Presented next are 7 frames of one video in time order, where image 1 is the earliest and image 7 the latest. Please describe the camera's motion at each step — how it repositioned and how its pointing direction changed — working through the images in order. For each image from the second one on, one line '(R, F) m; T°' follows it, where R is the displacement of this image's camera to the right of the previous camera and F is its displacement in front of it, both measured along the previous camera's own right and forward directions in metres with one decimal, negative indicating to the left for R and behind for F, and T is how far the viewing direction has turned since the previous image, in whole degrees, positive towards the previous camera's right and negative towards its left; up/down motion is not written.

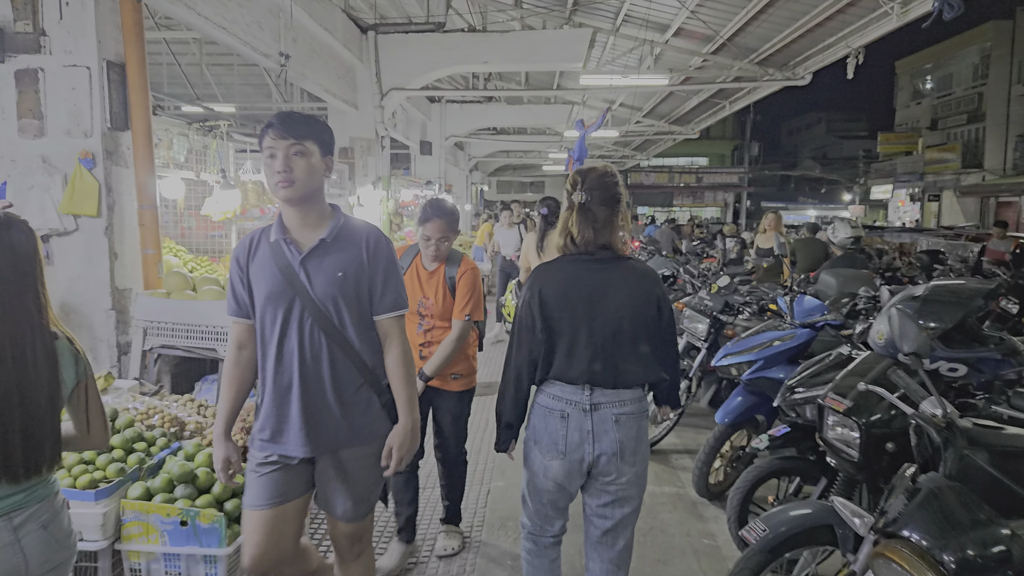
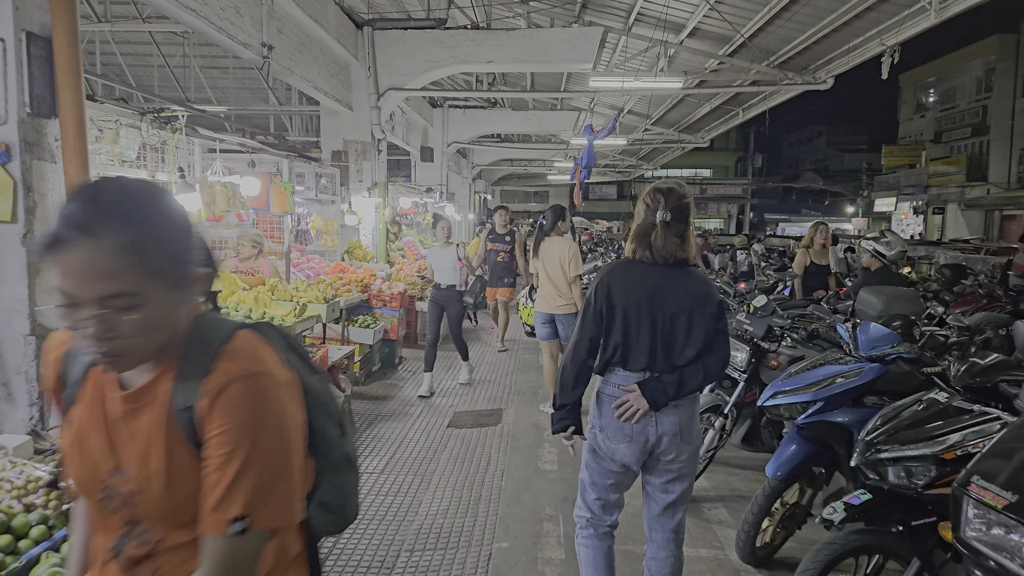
(0.0, +0.6) m; 0°
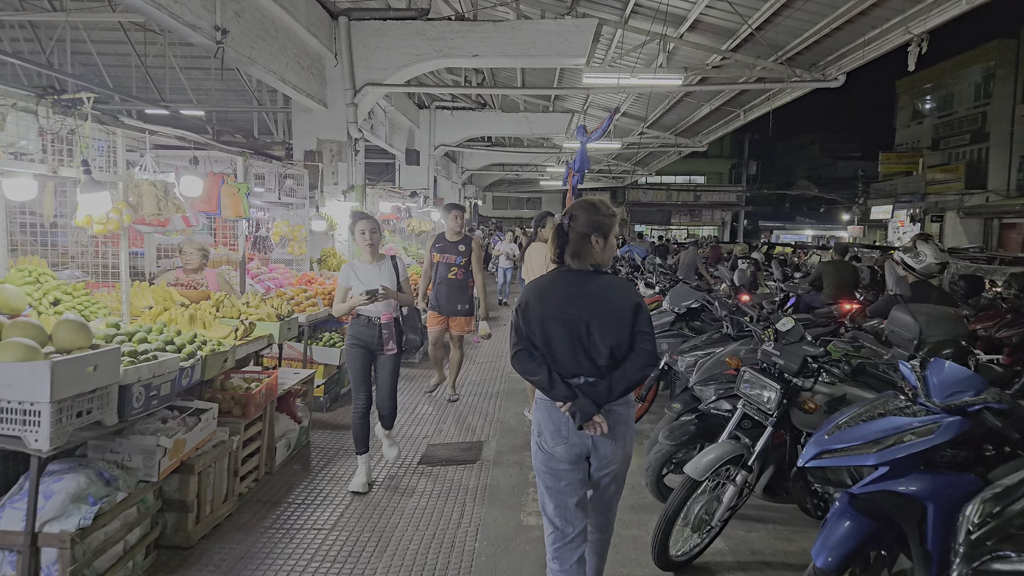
(+0.1, +0.6) m; +1°
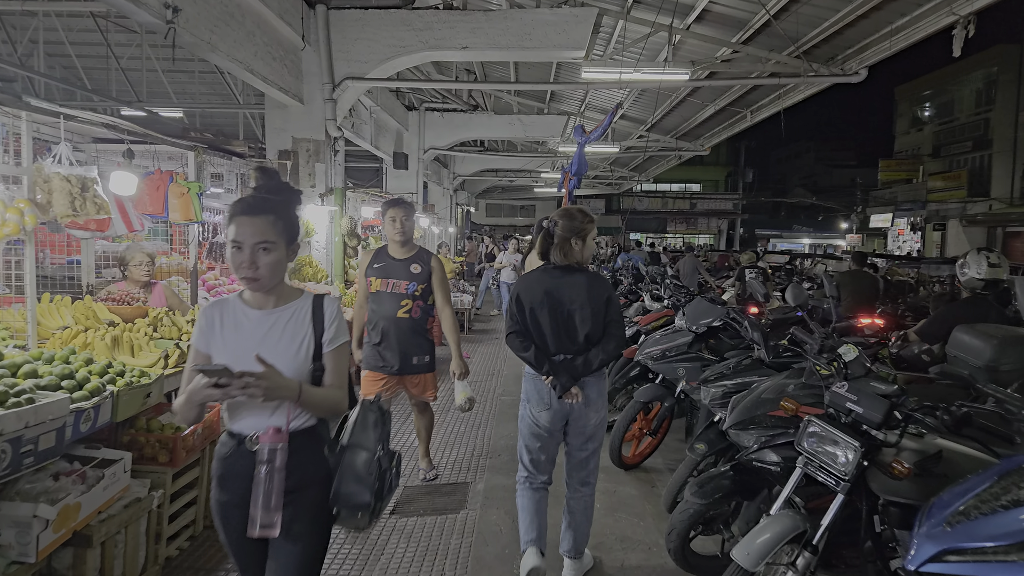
(0.0, +0.7) m; +1°
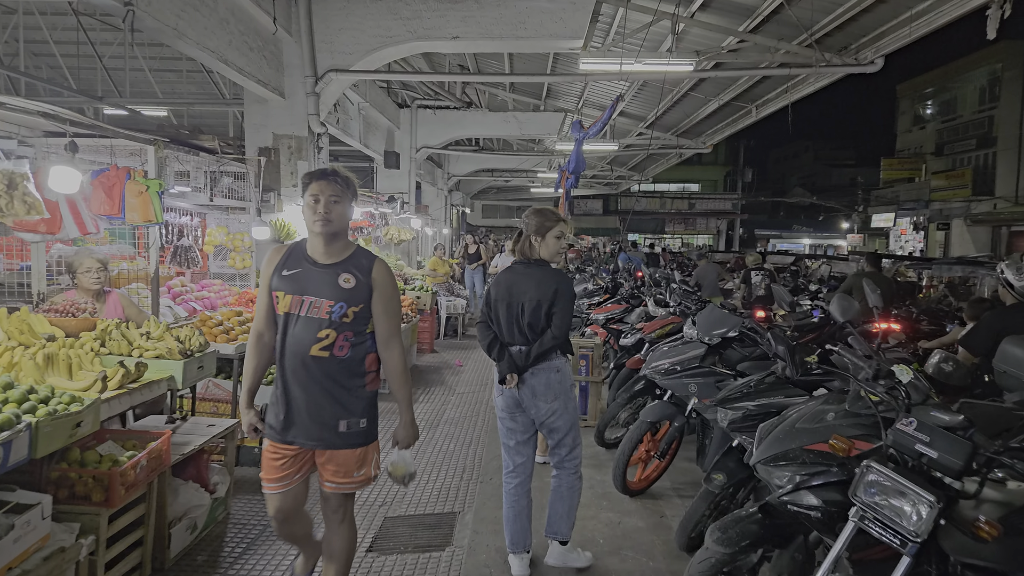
(0.0, +0.4) m; 0°
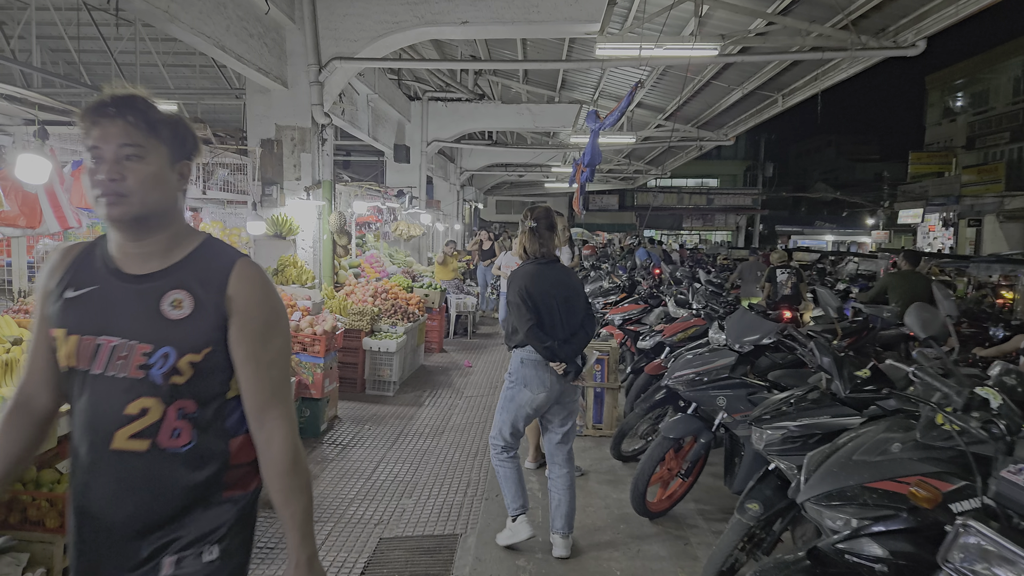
(0.0, +0.3) m; -2°
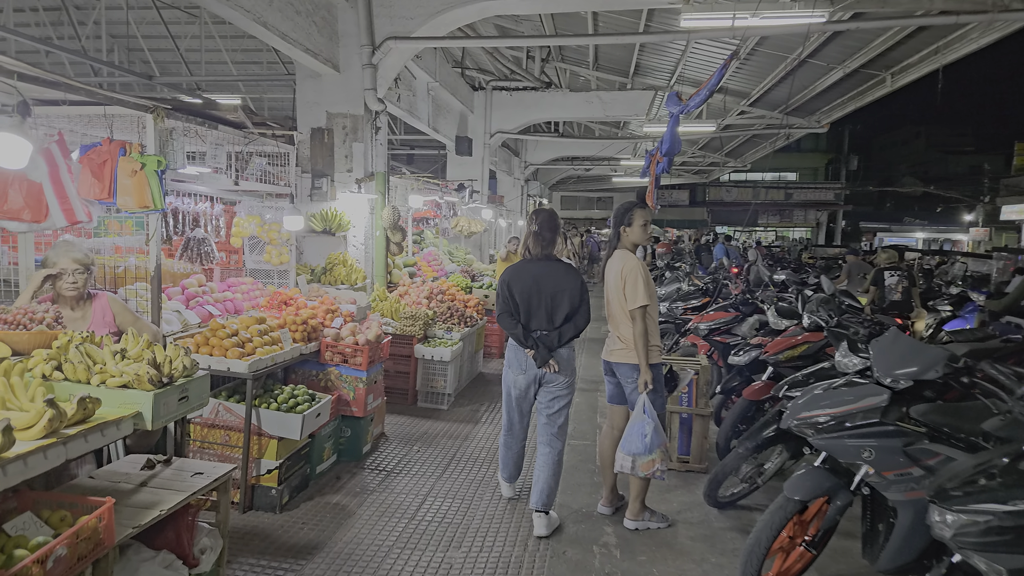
(0.0, +0.7) m; -6°
